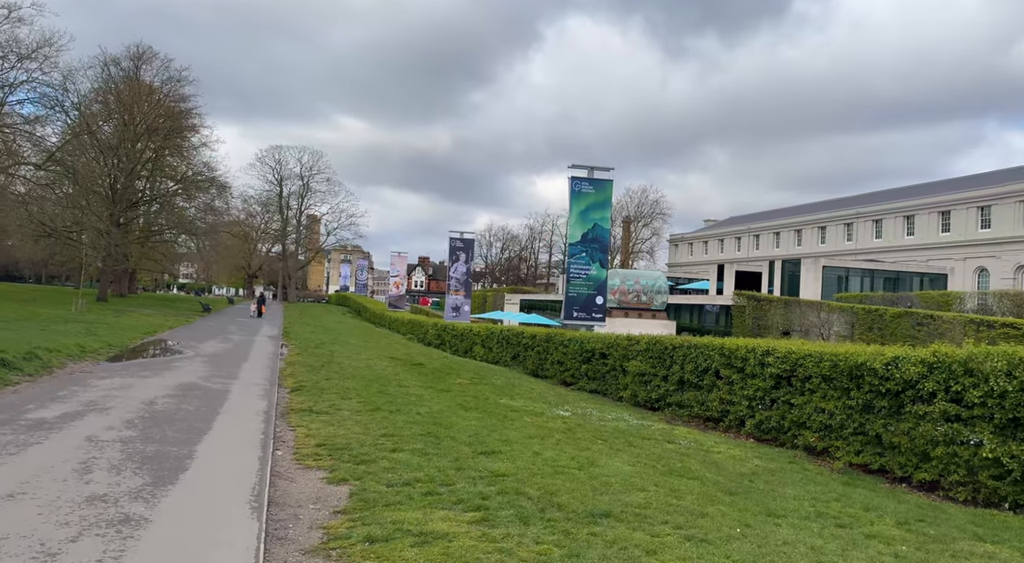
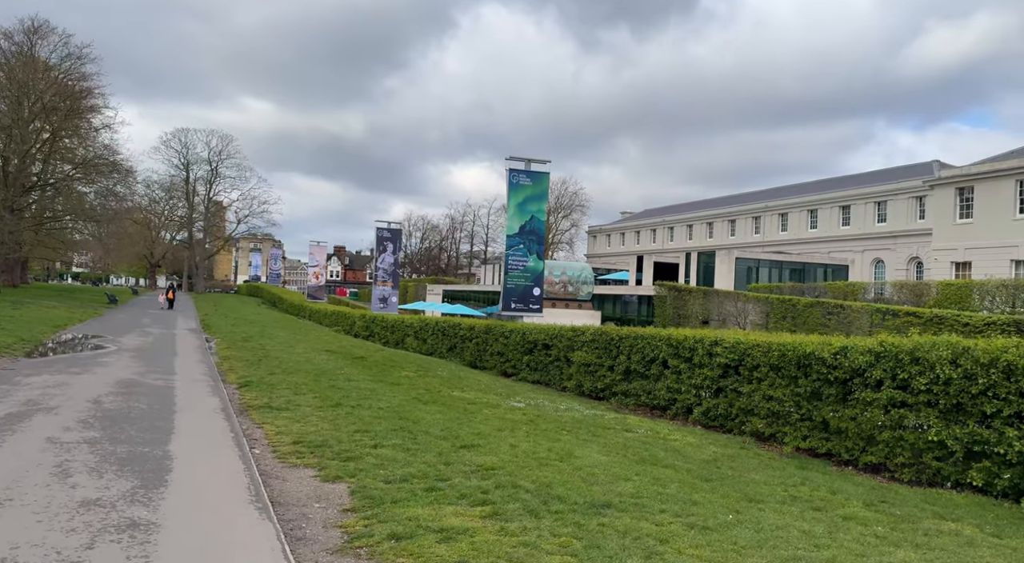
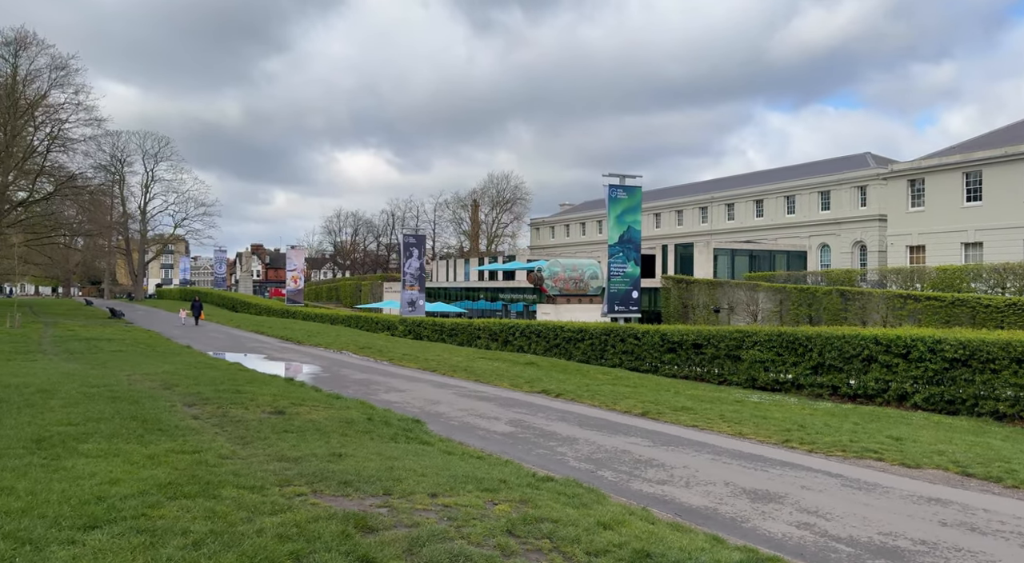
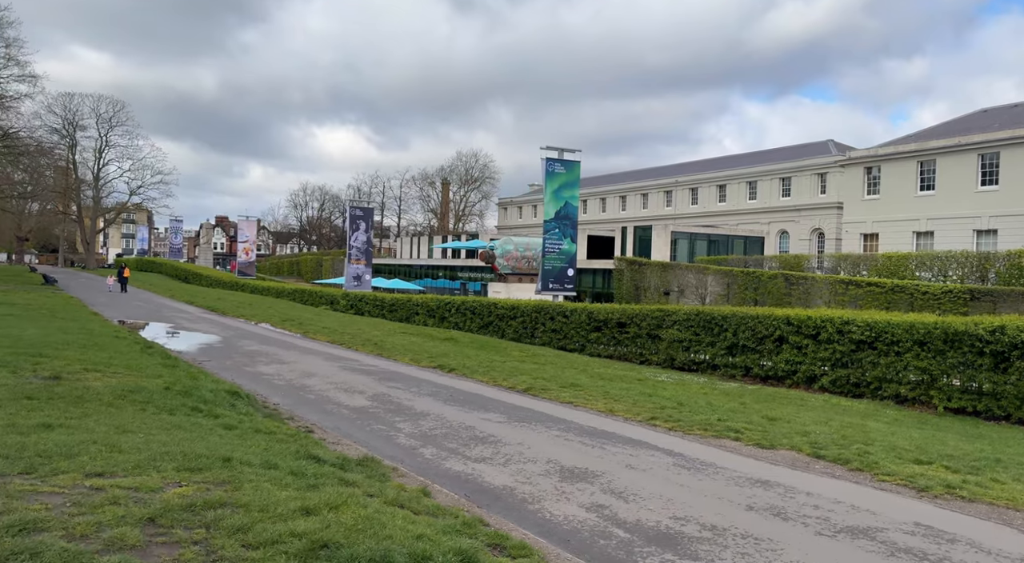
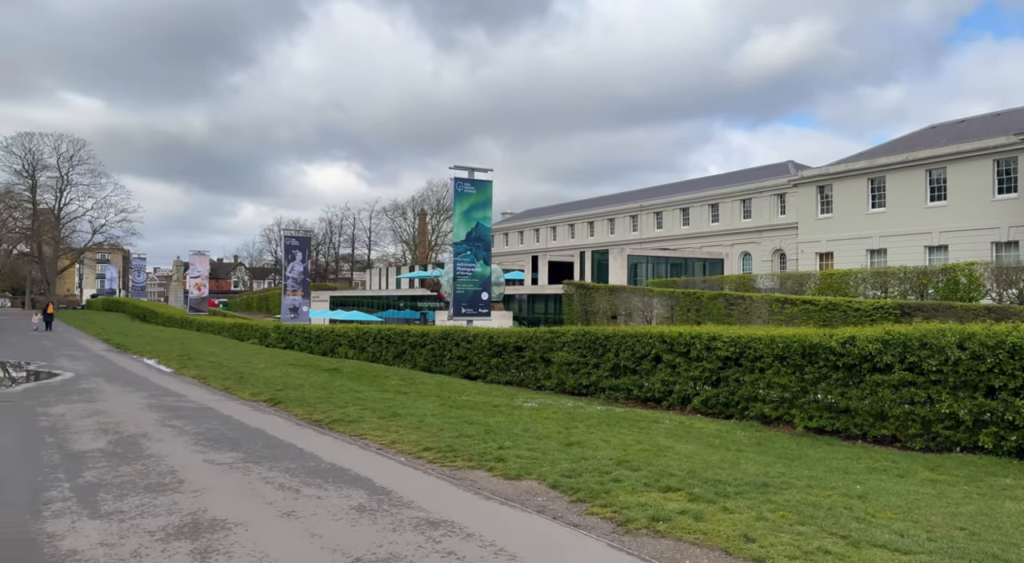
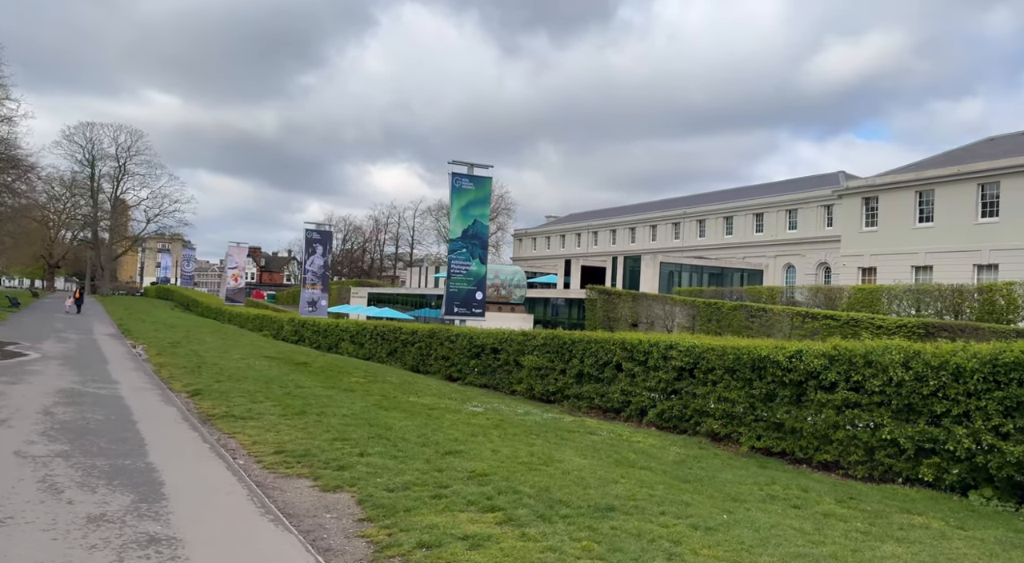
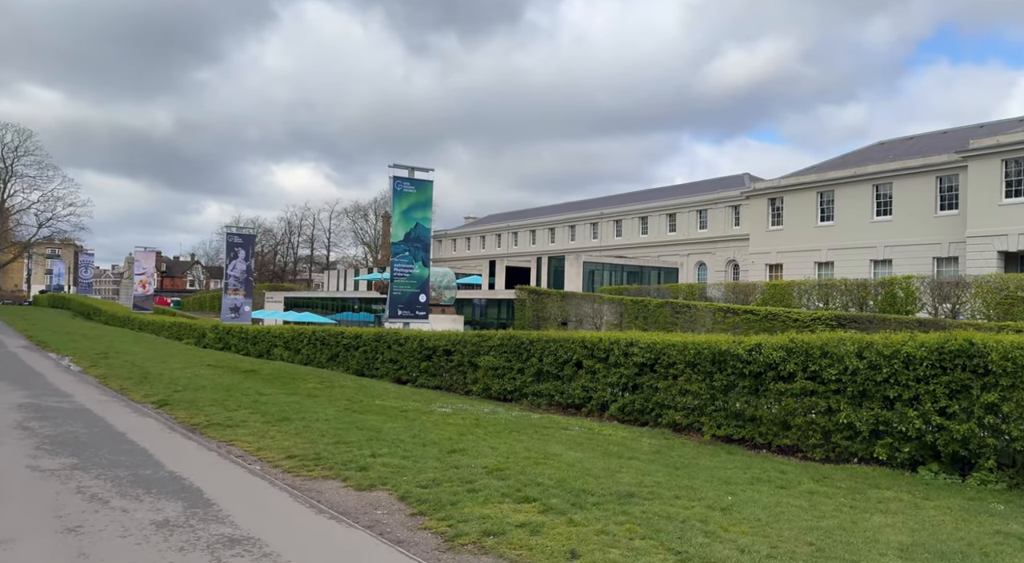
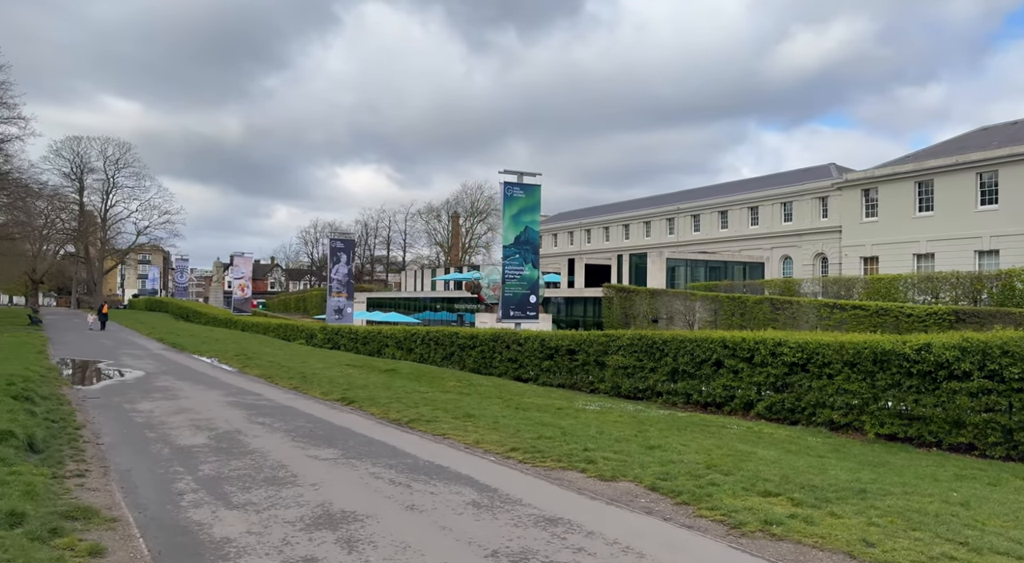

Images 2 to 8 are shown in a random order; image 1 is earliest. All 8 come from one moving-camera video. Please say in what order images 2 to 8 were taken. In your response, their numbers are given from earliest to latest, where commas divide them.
2, 6, 7, 5, 8, 4, 3
